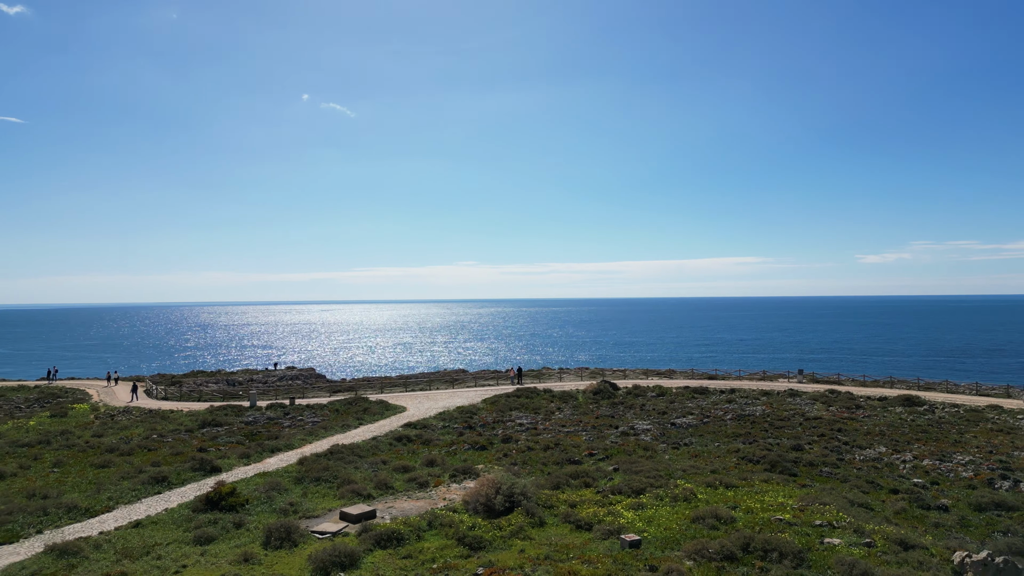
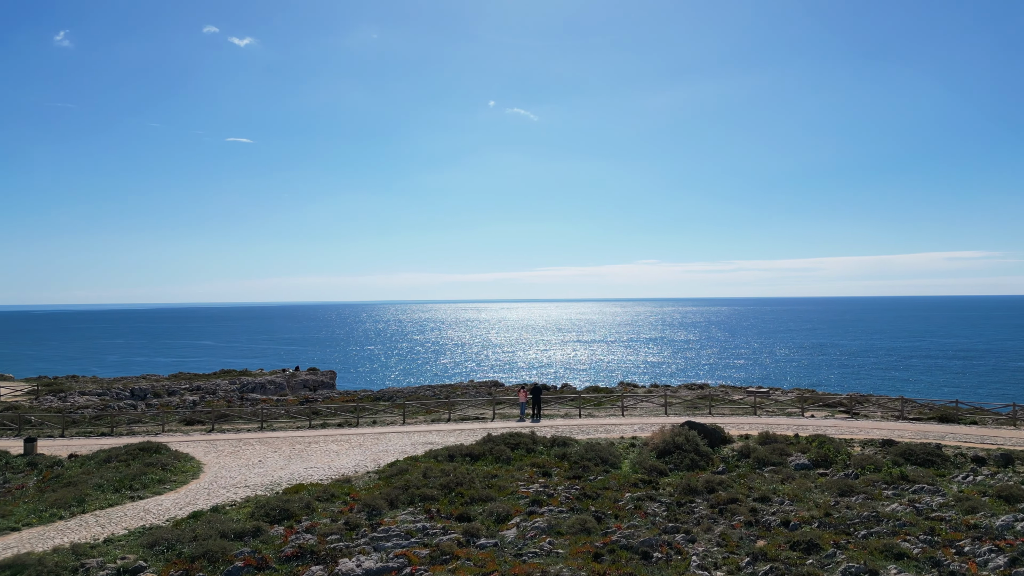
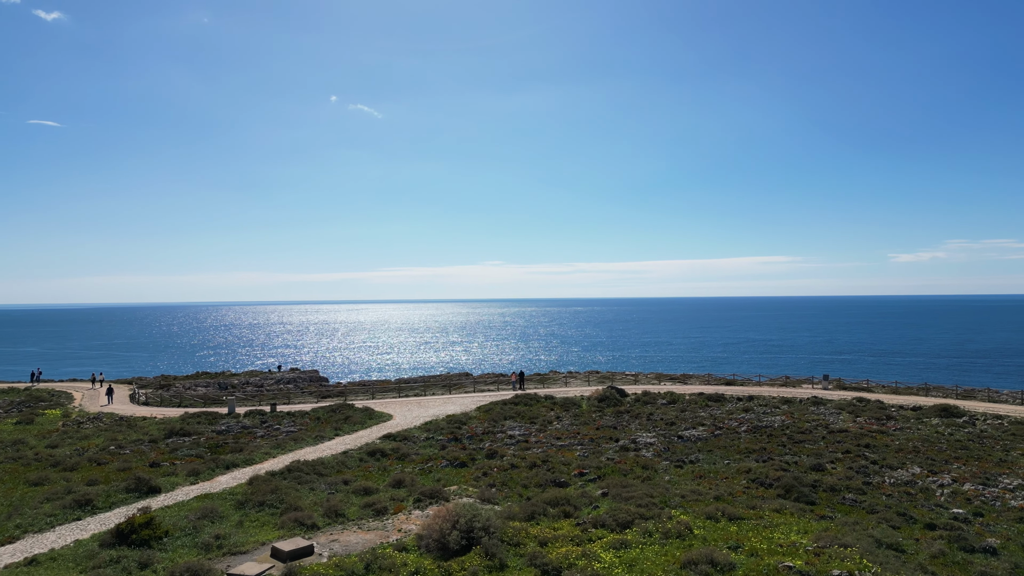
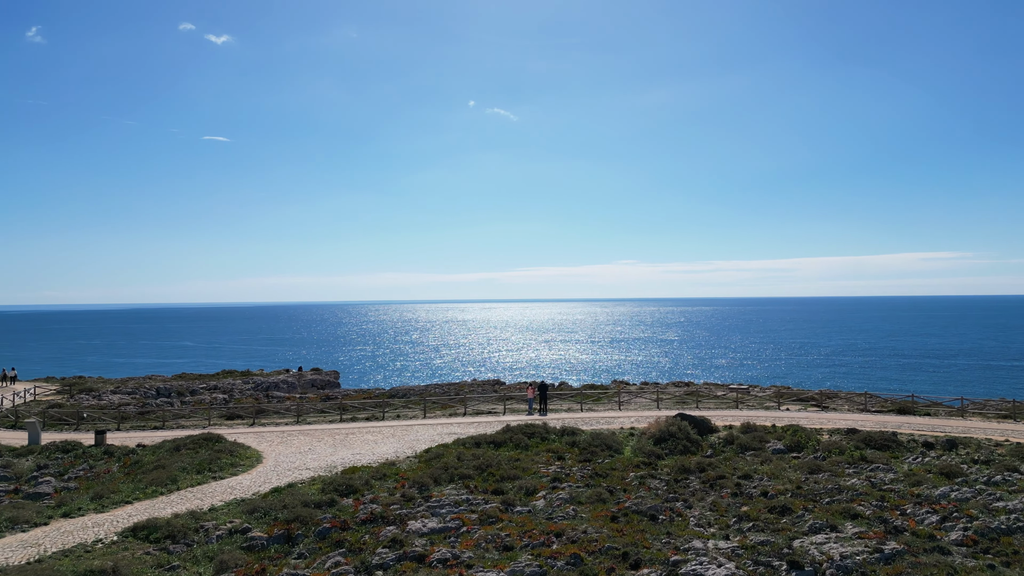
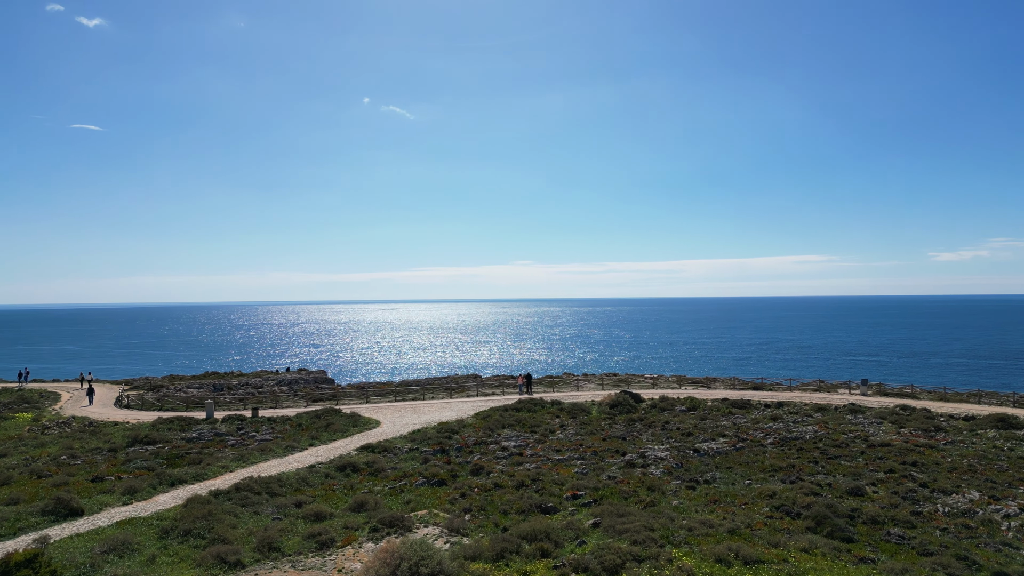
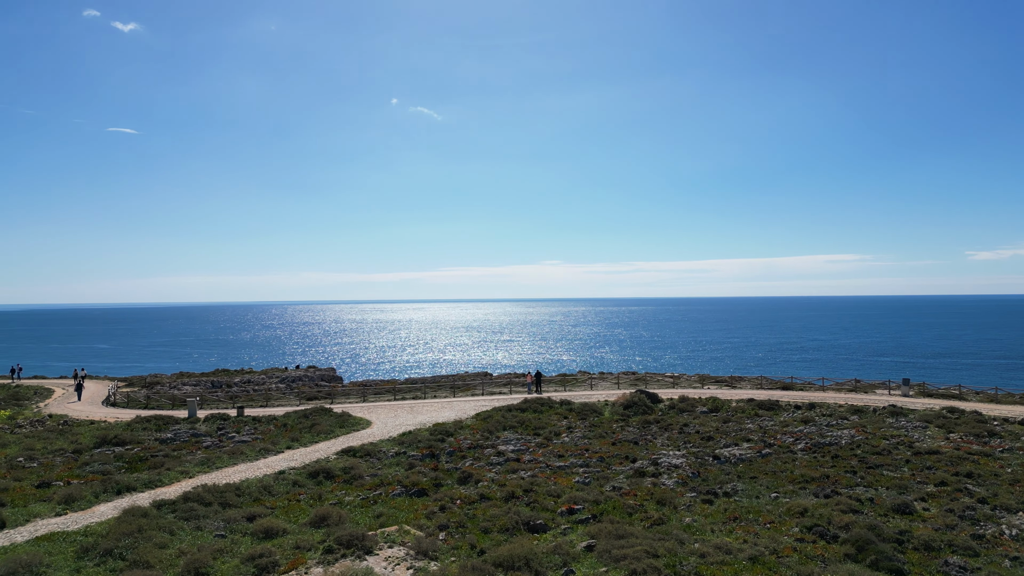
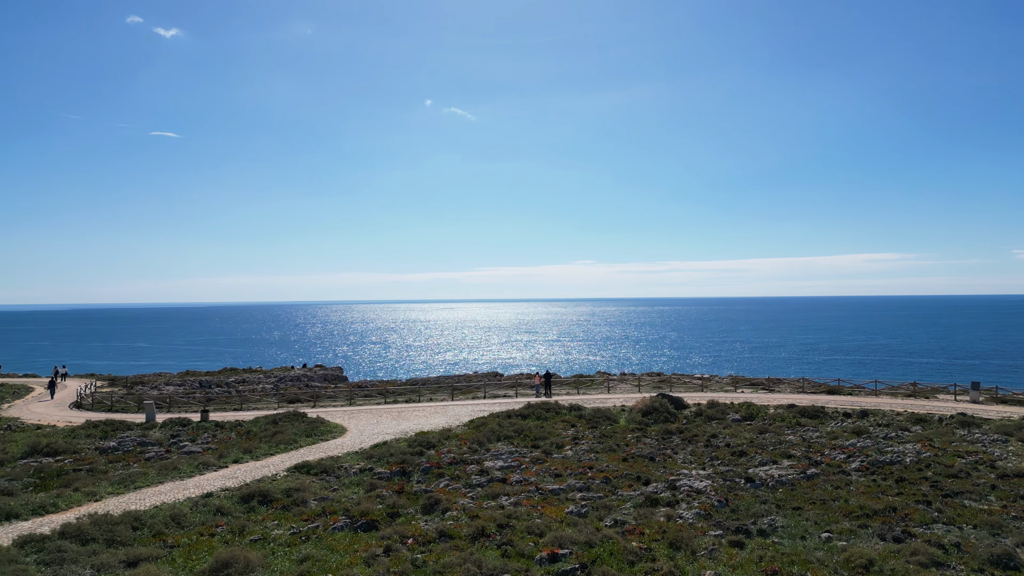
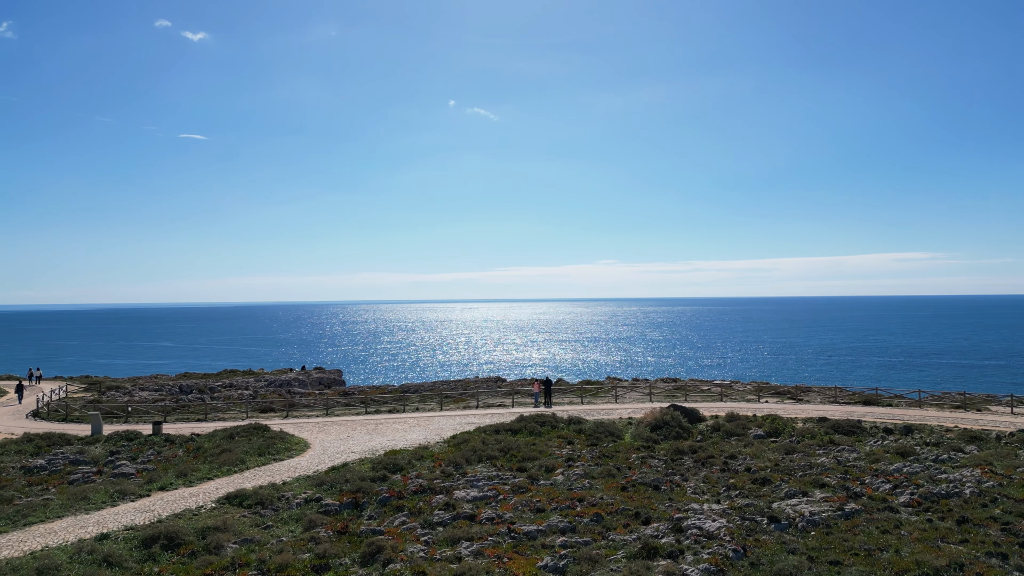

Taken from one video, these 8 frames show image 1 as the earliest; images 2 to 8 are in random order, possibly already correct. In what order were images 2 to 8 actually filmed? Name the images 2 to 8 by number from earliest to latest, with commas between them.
3, 5, 6, 7, 8, 4, 2
